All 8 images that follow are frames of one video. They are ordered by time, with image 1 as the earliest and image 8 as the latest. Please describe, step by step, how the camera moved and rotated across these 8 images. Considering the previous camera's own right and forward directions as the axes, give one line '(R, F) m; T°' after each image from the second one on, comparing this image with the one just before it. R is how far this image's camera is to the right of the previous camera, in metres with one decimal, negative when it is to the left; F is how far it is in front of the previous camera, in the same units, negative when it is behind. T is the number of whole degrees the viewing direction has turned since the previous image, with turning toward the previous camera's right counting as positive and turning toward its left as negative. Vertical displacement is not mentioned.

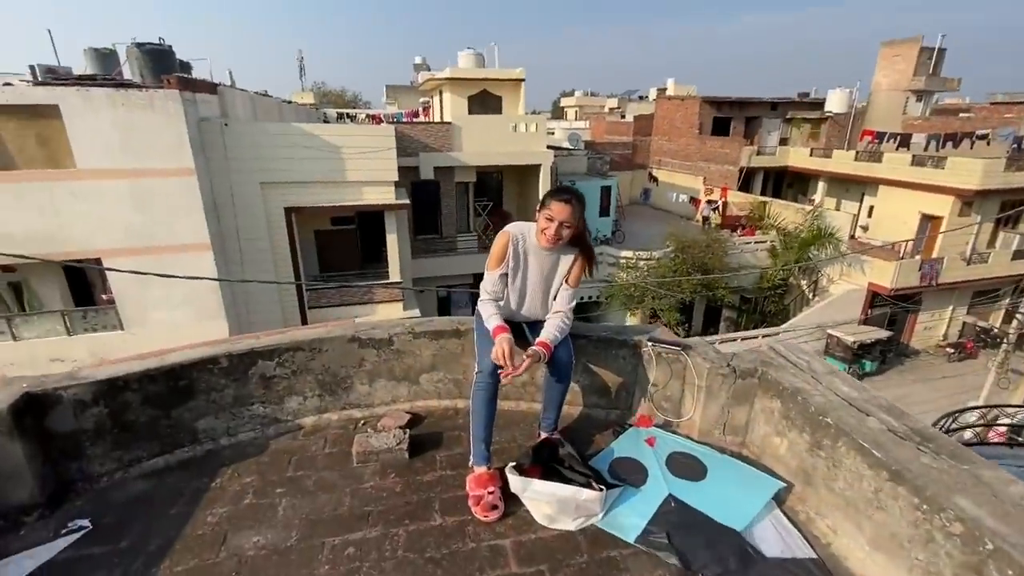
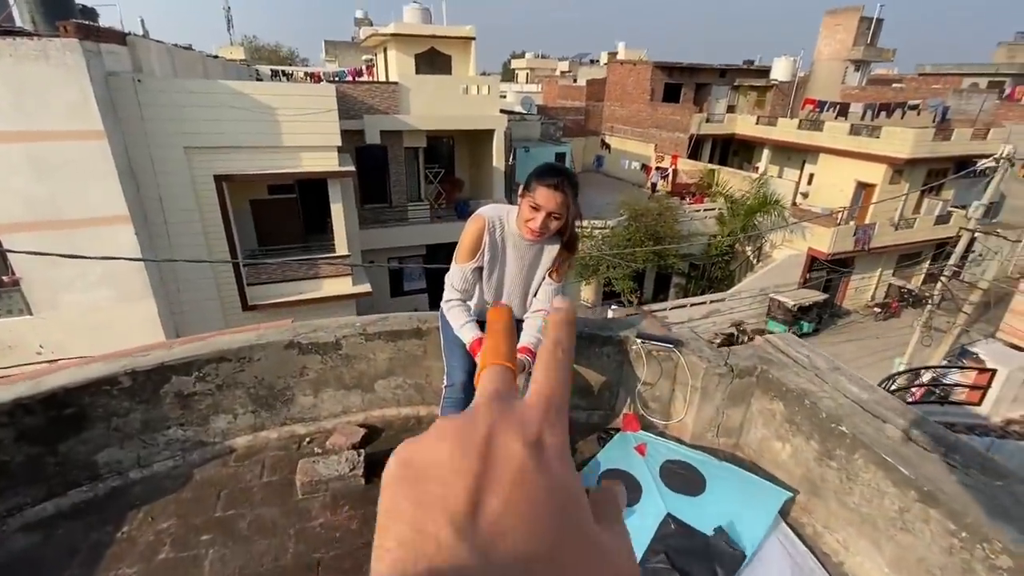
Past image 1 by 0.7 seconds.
(-0.1, +0.4) m; +6°
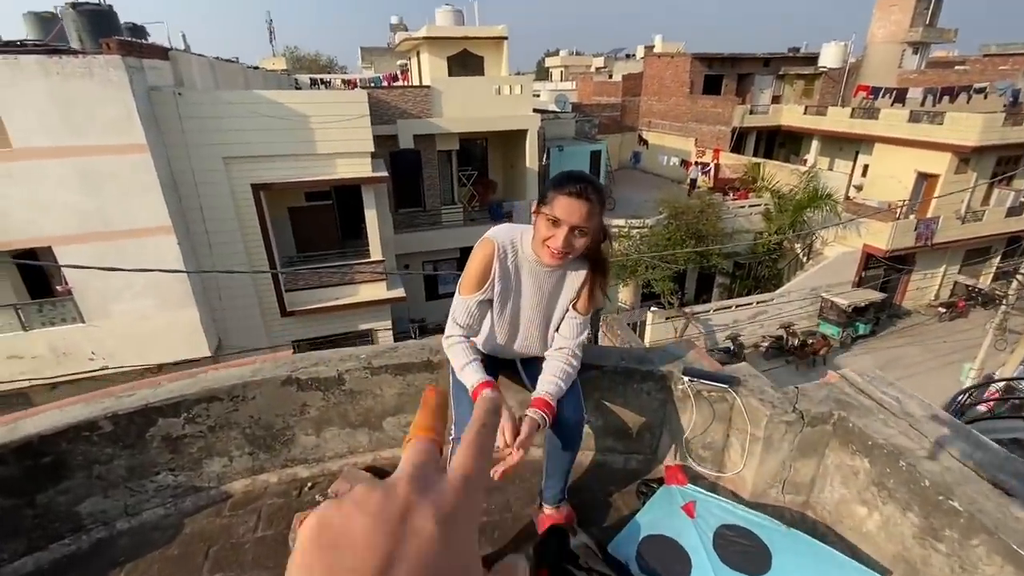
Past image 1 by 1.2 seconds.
(+0.1, +0.3) m; -4°
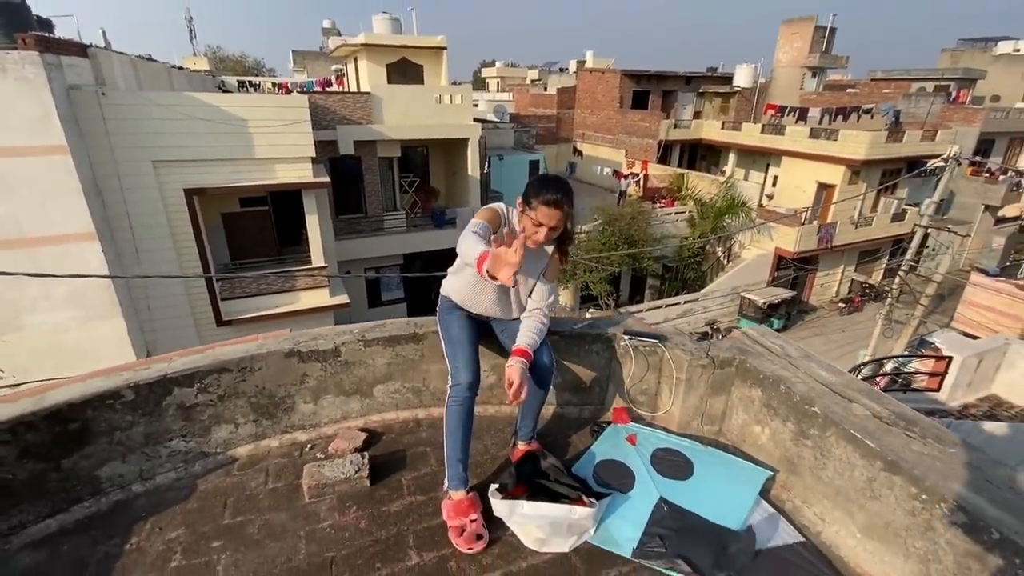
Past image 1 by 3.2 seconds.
(-0.2, -0.5) m; +7°
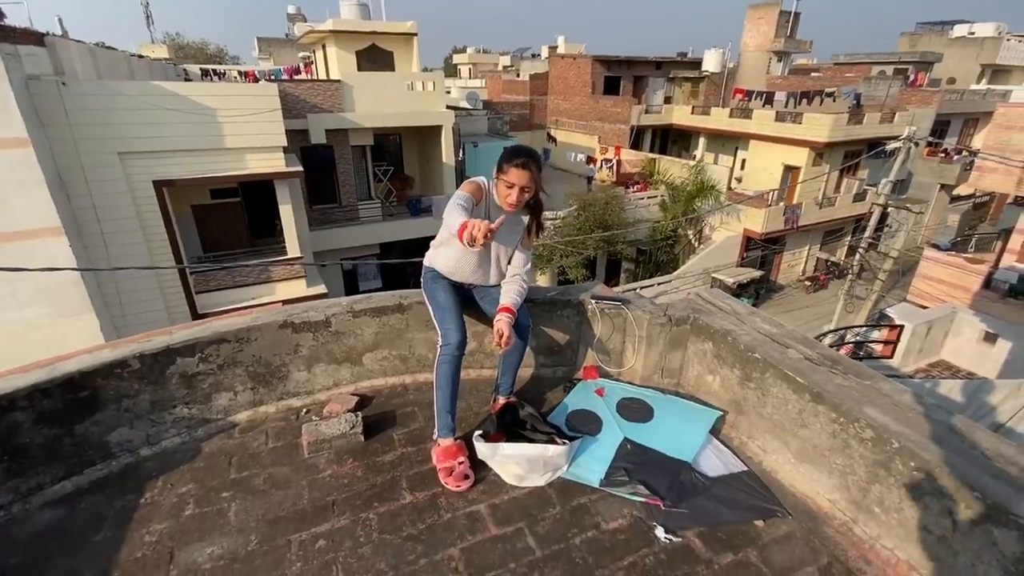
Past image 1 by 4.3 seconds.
(0.0, -0.3) m; +3°
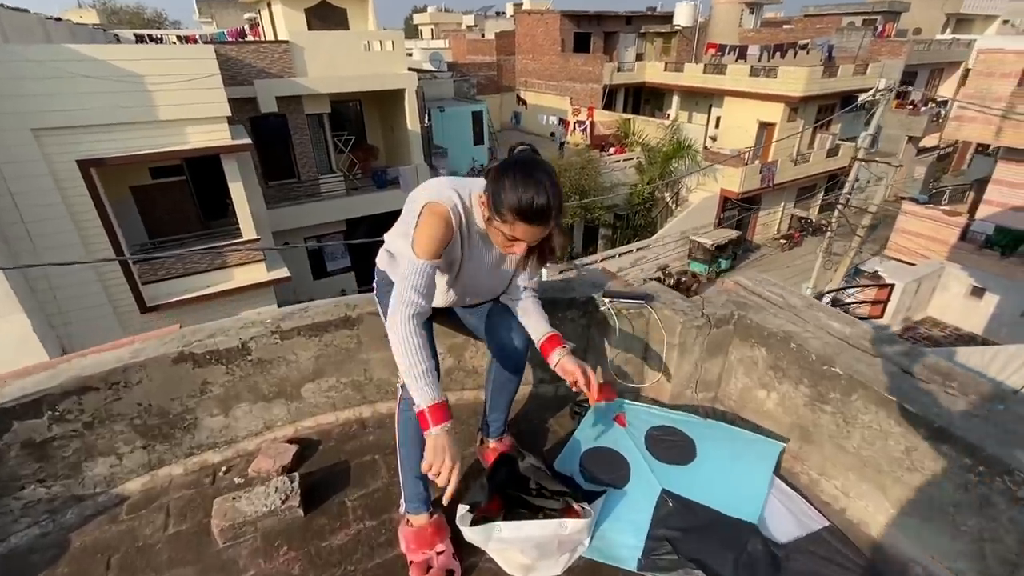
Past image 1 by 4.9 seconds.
(0.0, +0.8) m; +3°
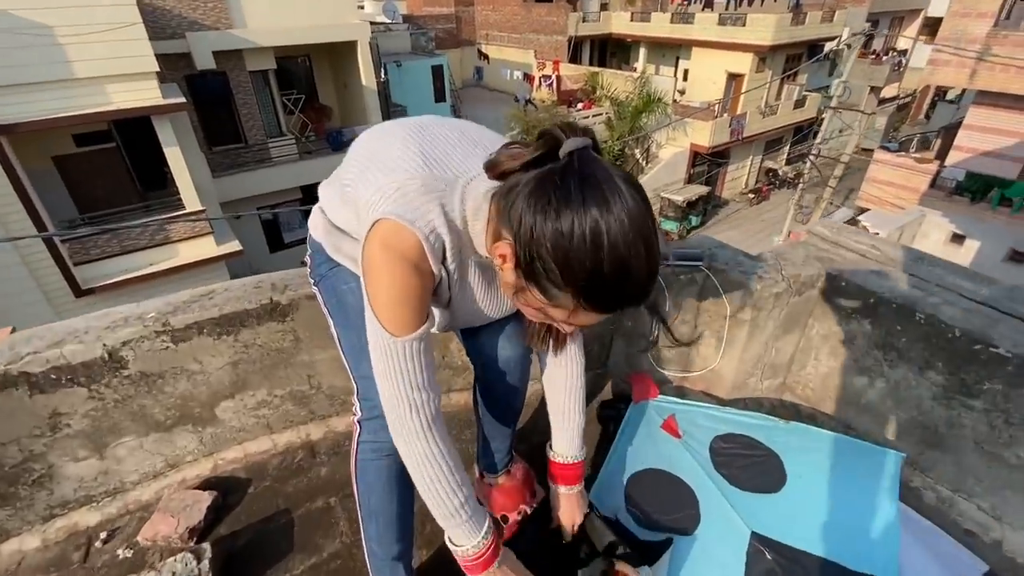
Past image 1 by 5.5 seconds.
(-0.1, +0.7) m; +4°
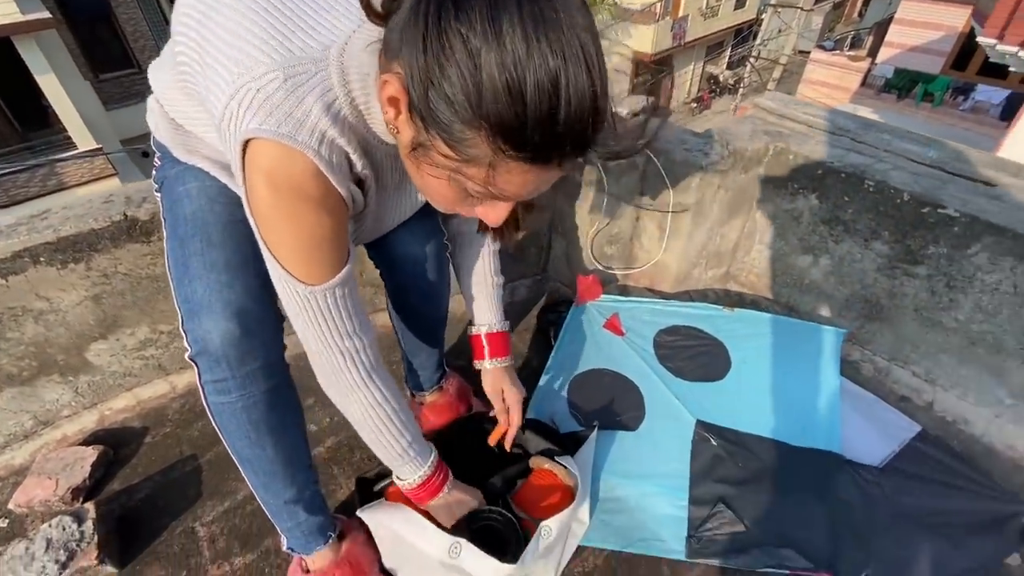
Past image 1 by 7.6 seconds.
(+0.1, +0.2) m; +5°
